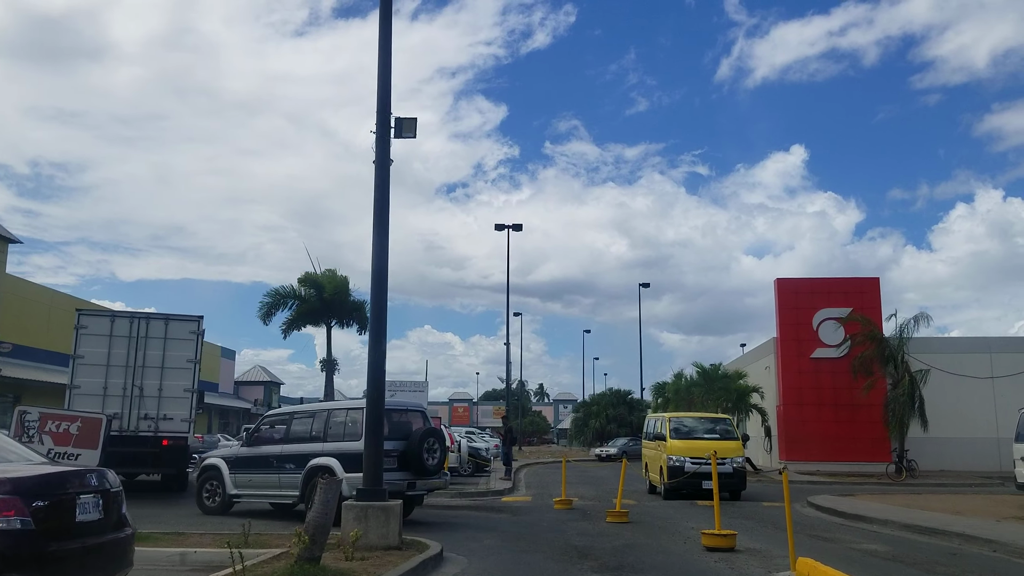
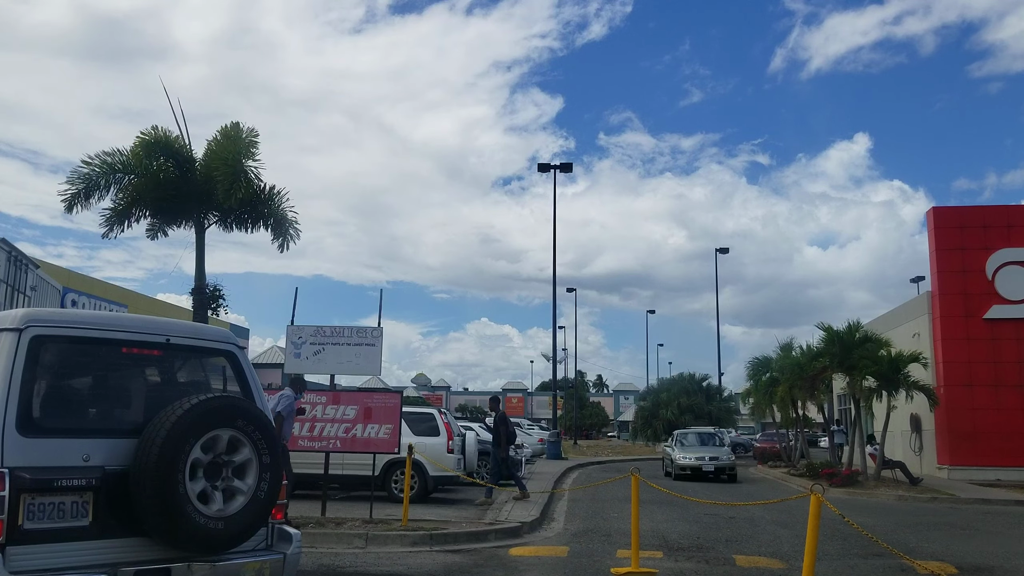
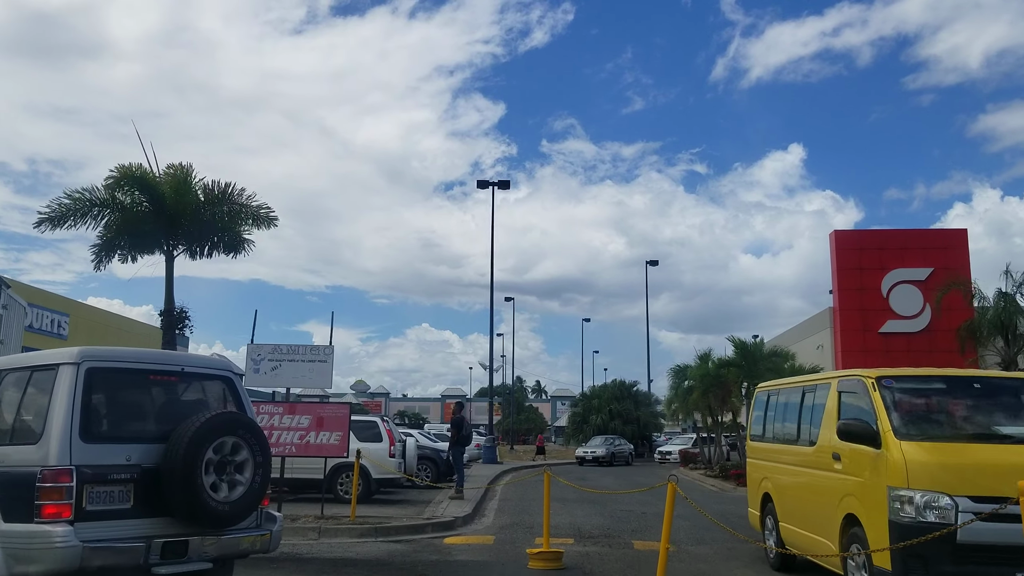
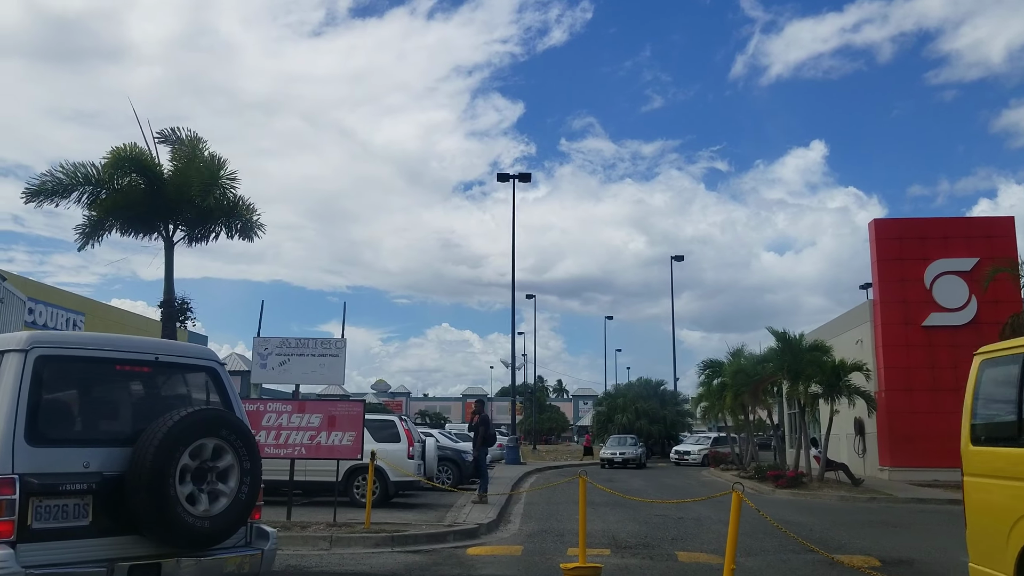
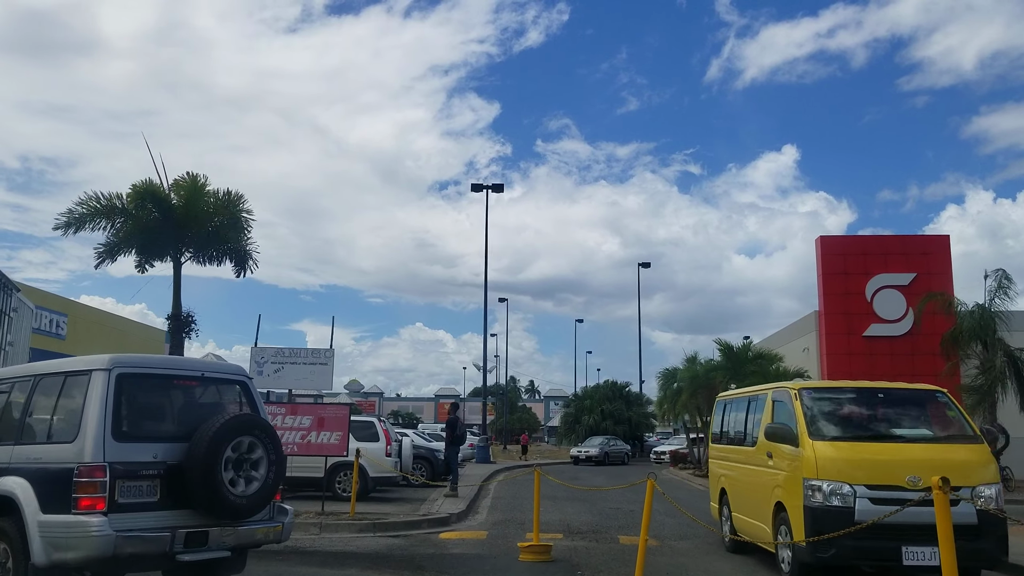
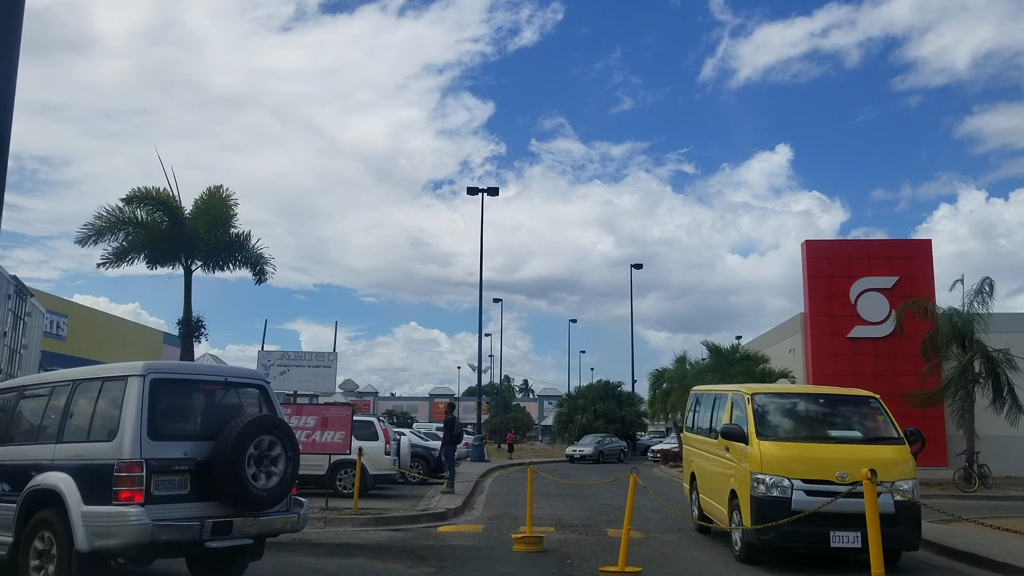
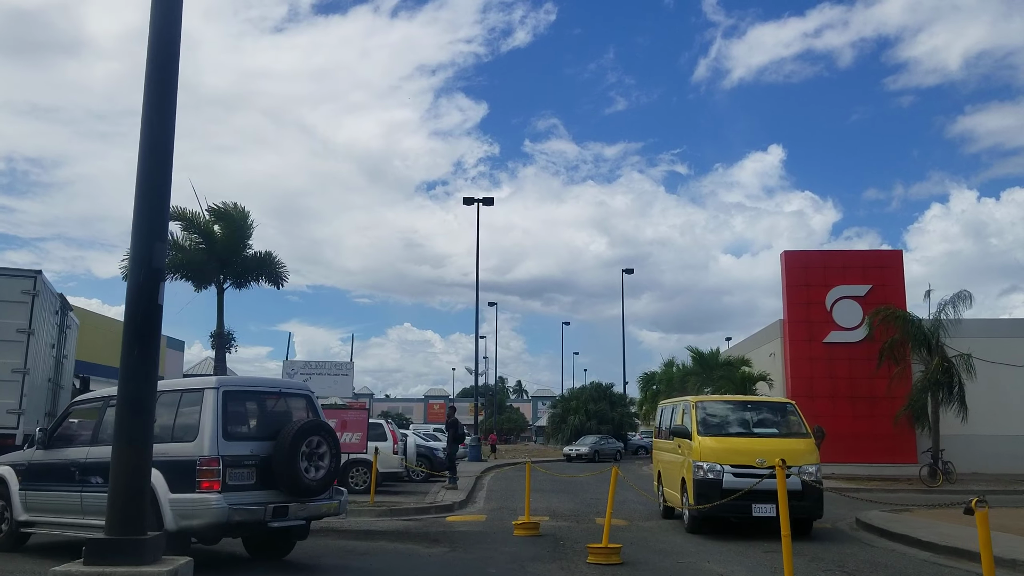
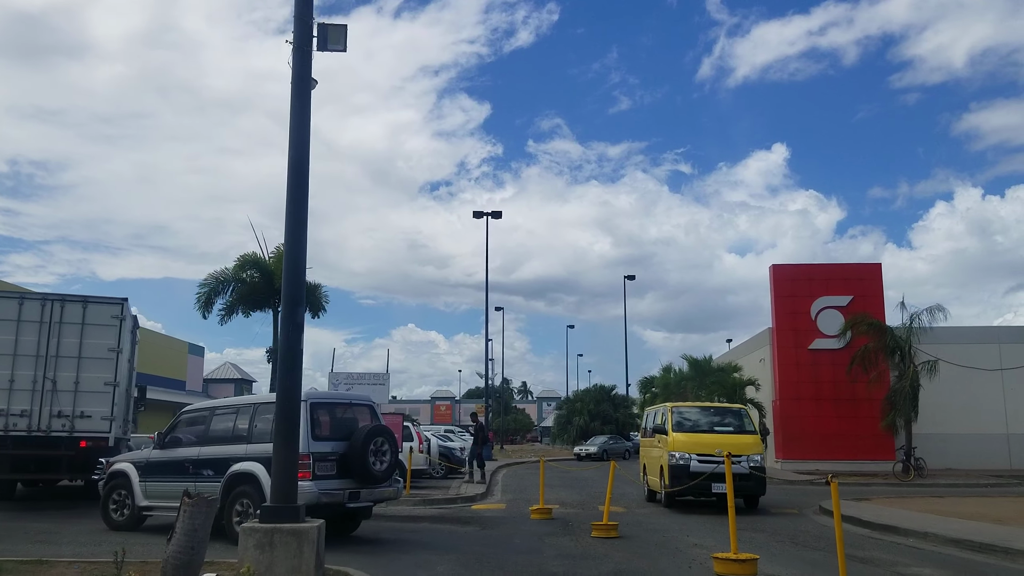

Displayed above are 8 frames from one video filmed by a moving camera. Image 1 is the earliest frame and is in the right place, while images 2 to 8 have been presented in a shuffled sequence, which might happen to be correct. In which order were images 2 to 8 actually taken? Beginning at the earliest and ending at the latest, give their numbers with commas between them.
8, 7, 6, 5, 3, 4, 2
